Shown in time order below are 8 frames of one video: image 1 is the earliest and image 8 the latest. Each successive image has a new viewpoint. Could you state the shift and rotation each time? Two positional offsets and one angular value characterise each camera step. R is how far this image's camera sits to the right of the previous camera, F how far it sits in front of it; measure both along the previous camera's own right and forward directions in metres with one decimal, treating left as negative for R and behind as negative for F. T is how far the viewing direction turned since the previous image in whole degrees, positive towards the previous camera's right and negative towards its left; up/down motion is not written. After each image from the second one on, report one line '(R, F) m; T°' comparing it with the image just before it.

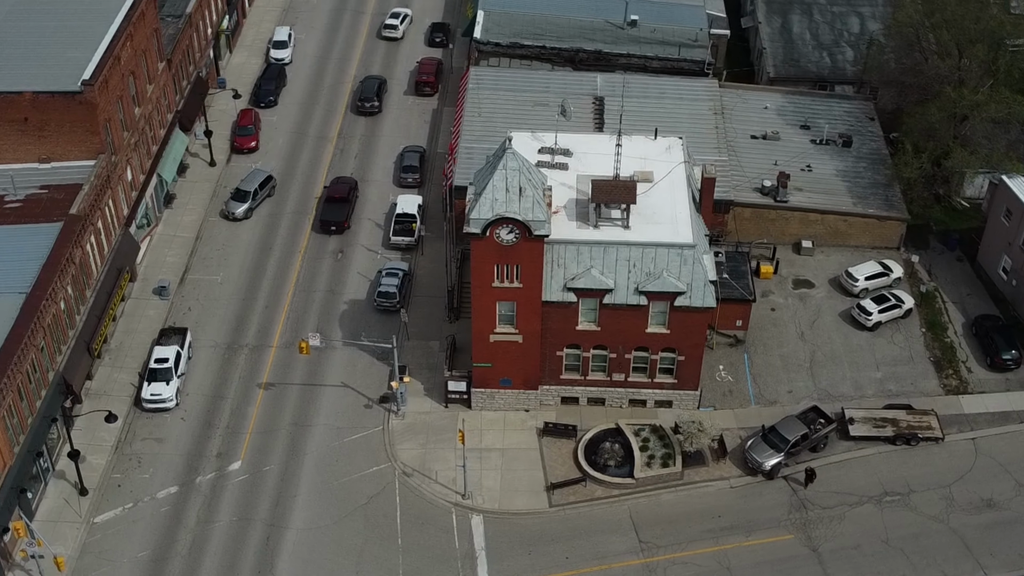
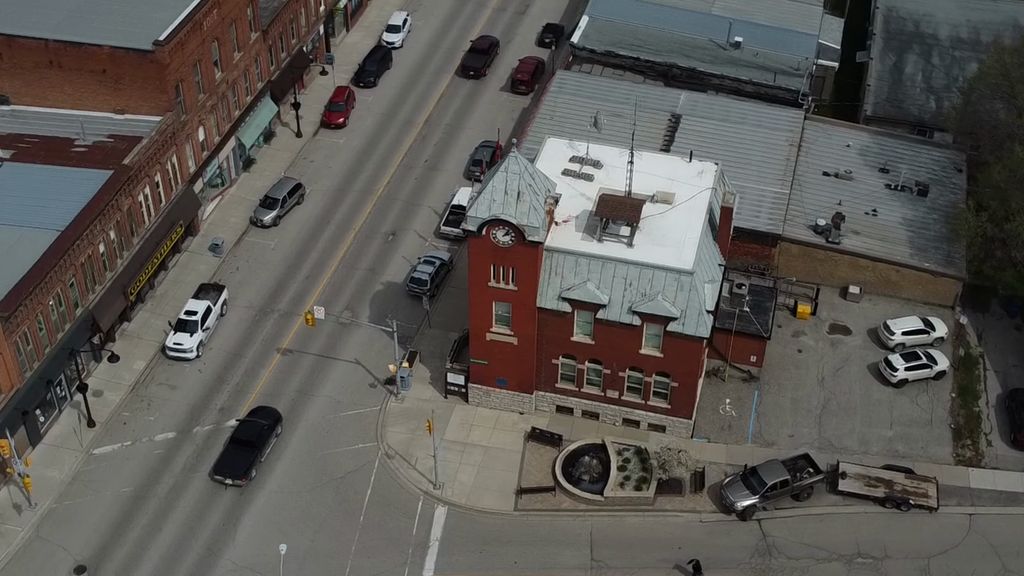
(+9.1, +0.2) m; -9°
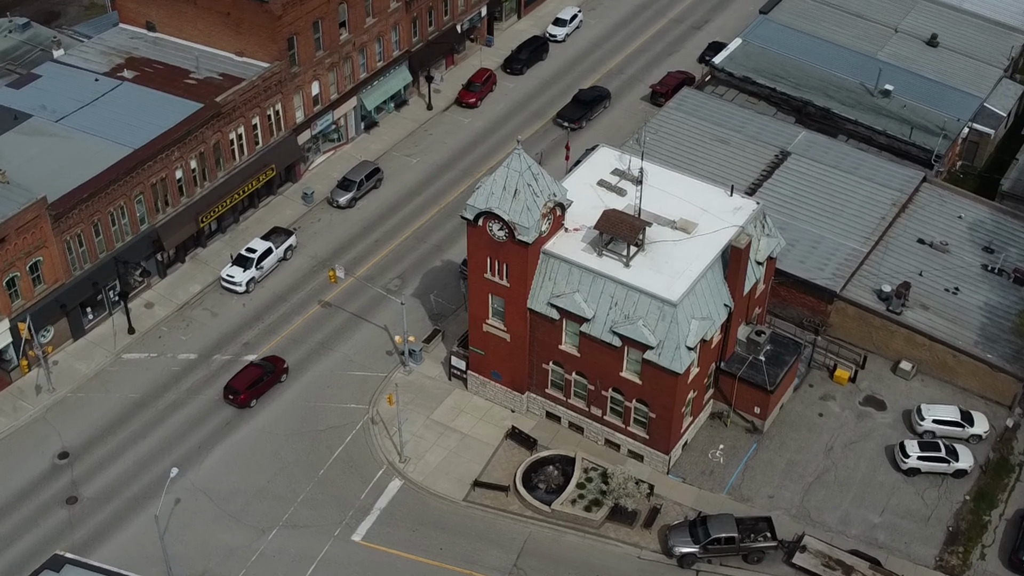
(+13.5, +1.5) m; -14°
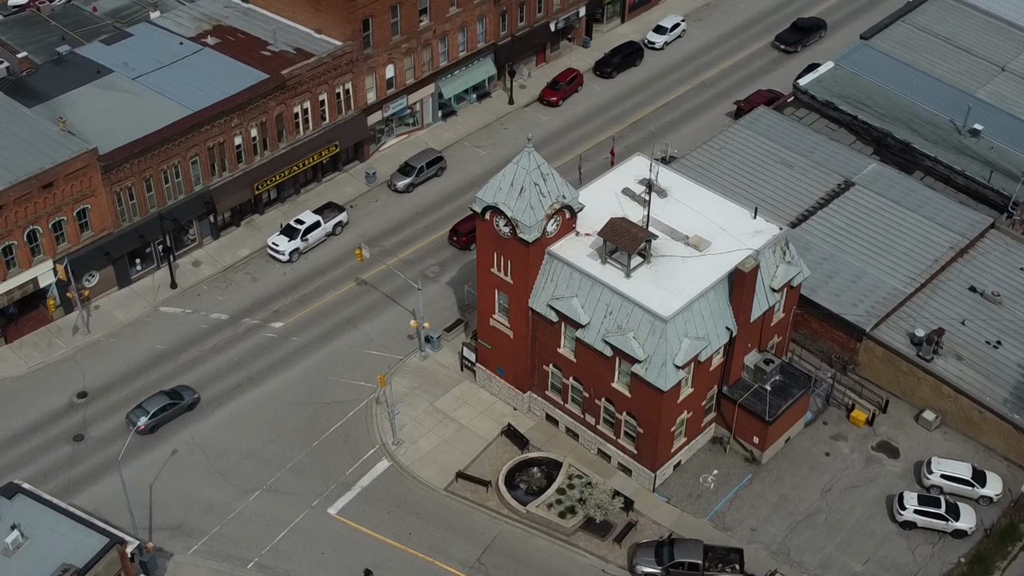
(+7.6, +0.5) m; -8°
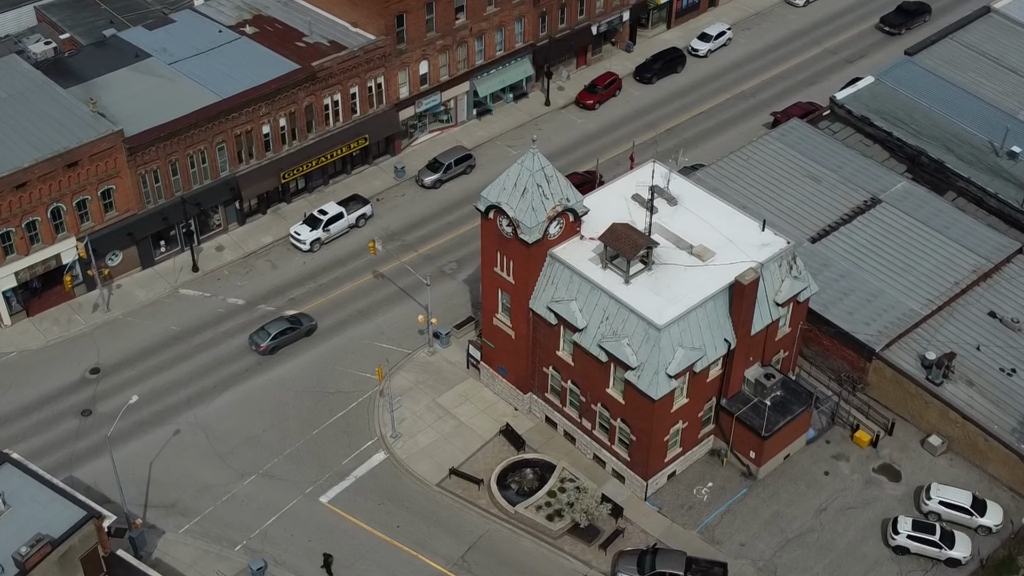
(+3.4, 0.0) m; -4°
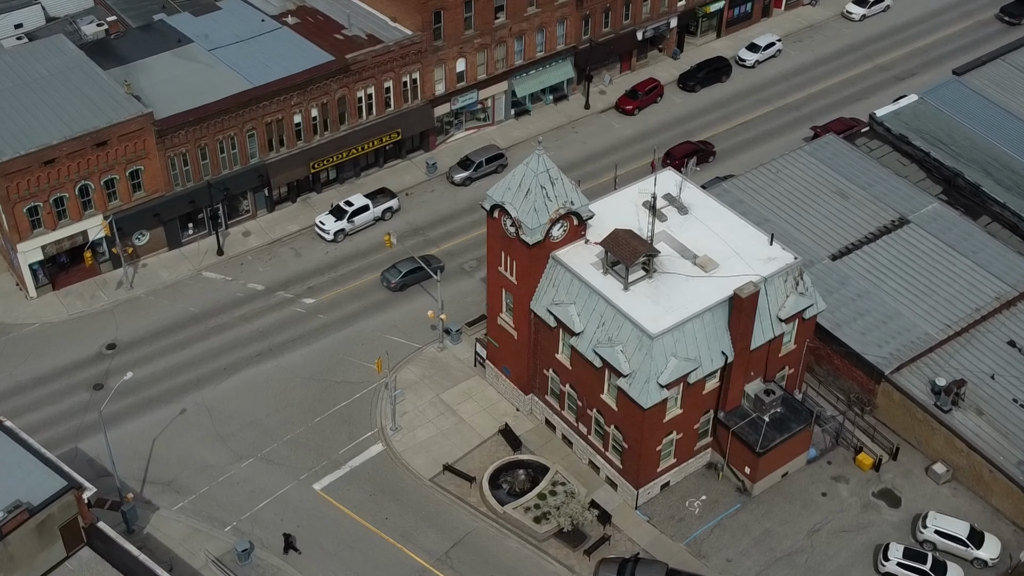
(+3.6, +0.1) m; -4°
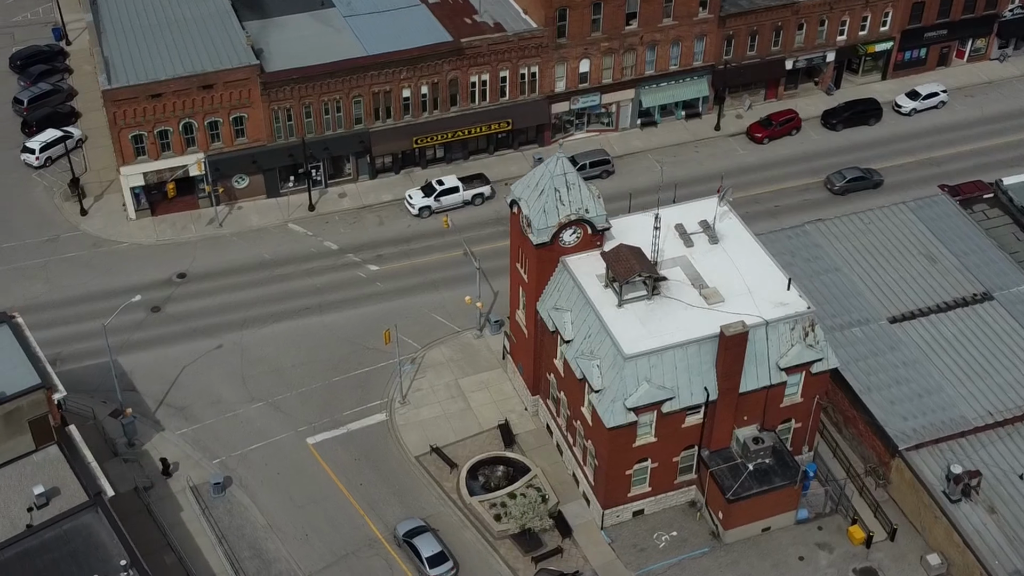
(+11.6, +1.2) m; -13°
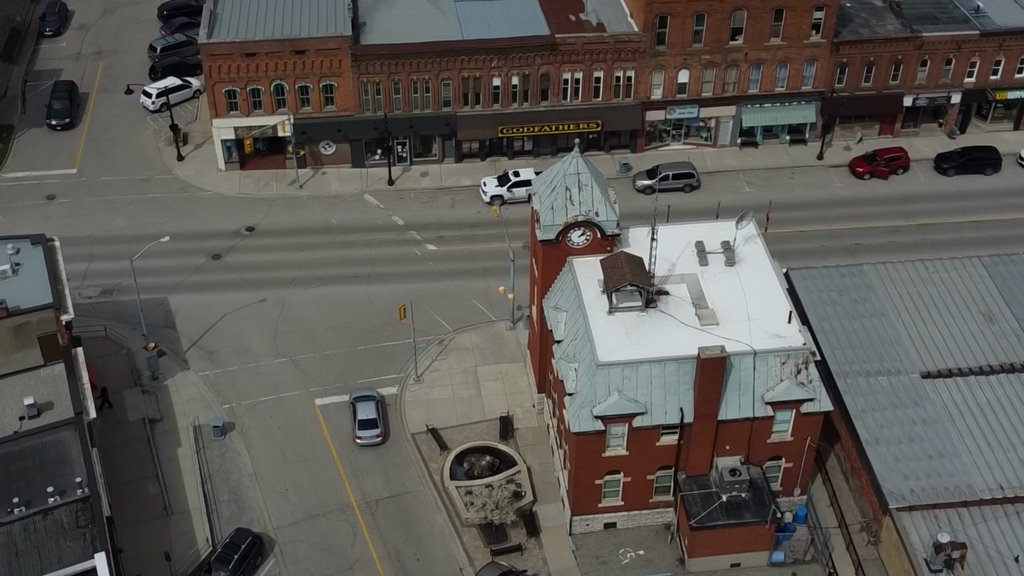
(+9.3, +0.8) m; -10°
